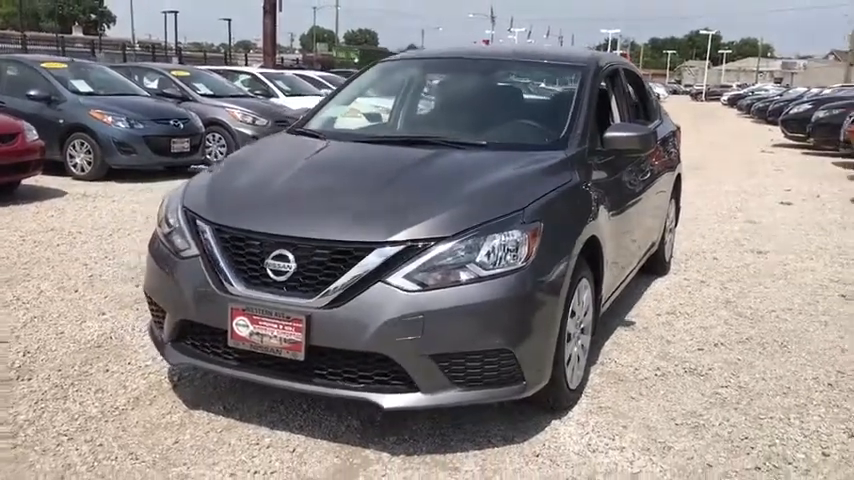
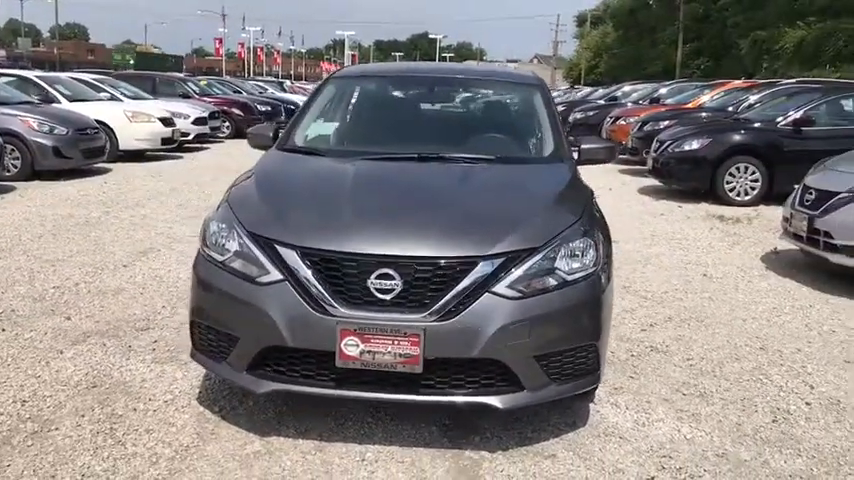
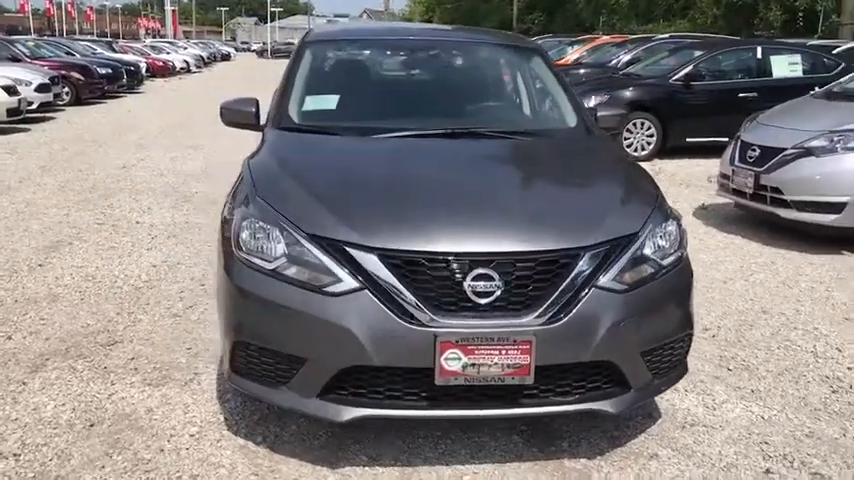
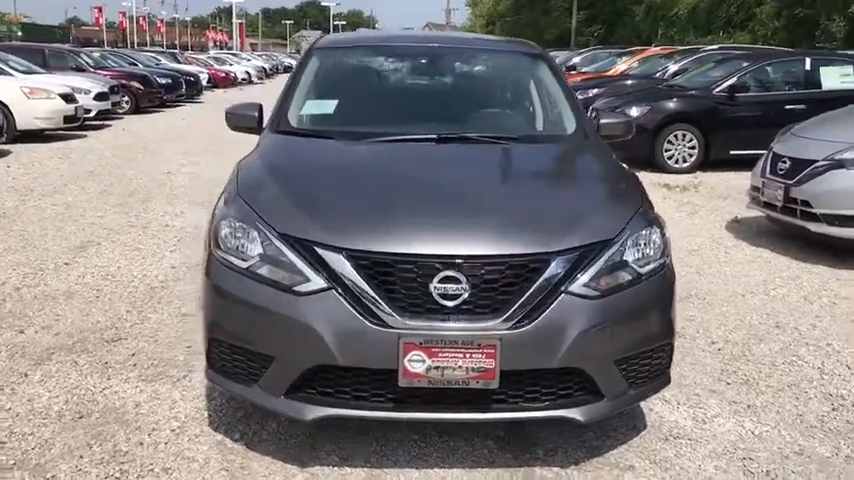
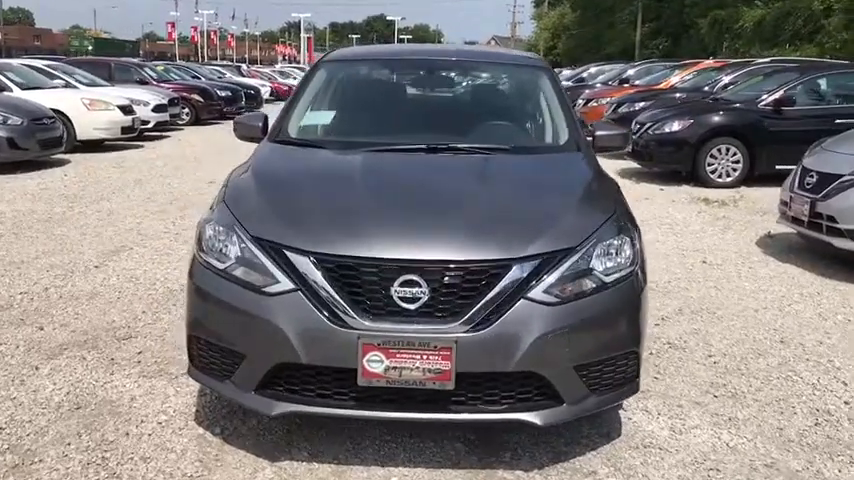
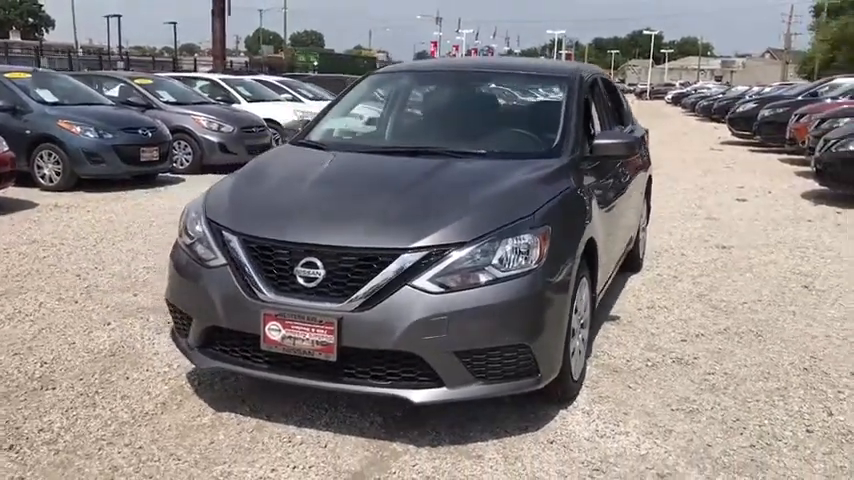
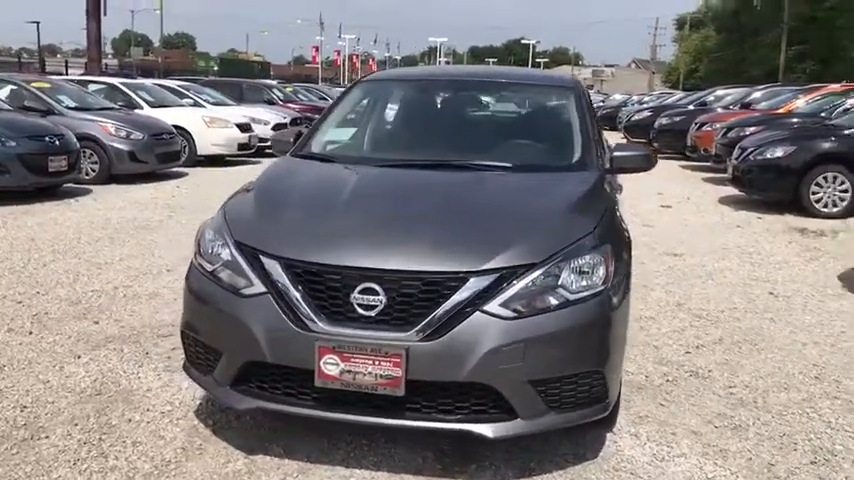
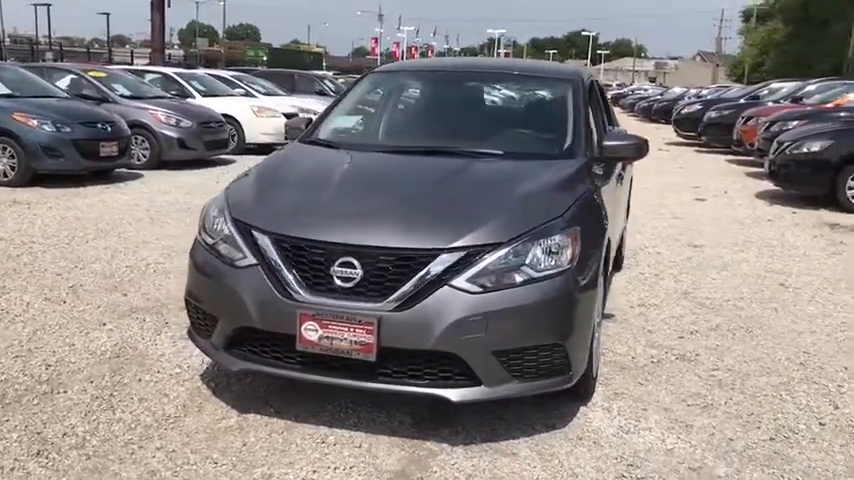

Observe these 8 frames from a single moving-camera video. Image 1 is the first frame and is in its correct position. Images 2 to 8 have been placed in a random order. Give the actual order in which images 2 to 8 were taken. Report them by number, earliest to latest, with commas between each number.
6, 8, 7, 2, 5, 4, 3
